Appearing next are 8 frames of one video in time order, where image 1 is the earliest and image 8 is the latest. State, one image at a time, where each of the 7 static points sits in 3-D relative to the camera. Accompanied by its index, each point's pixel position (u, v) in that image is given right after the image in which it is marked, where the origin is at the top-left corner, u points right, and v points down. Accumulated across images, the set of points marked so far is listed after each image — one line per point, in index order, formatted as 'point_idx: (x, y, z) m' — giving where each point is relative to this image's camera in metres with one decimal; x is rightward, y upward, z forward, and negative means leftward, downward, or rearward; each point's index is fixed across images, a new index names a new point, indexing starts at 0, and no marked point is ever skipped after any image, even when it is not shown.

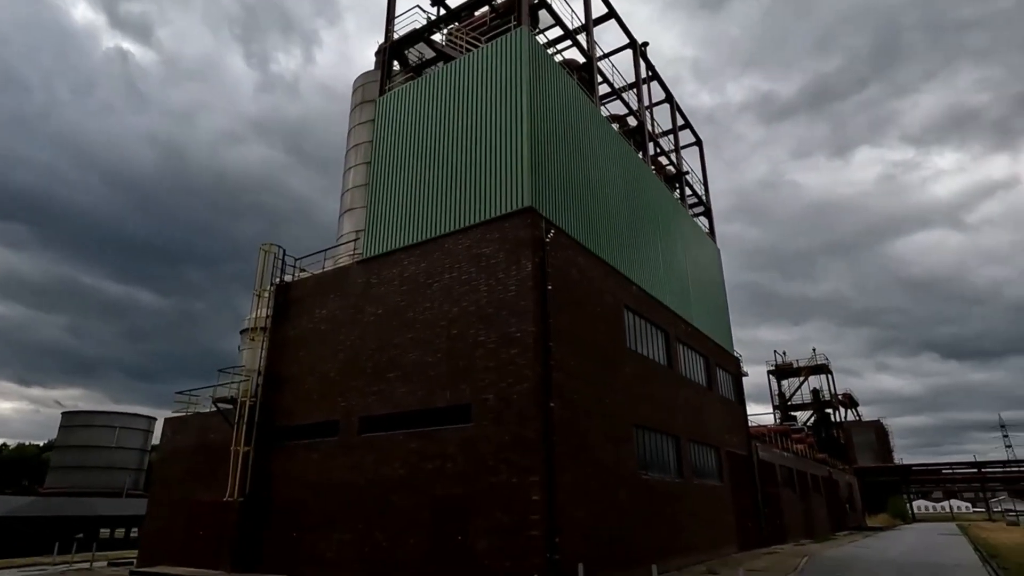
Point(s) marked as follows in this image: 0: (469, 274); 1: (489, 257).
0: (-1.3, +0.4, +17.9) m
1: (-0.7, +0.9, +17.7) m
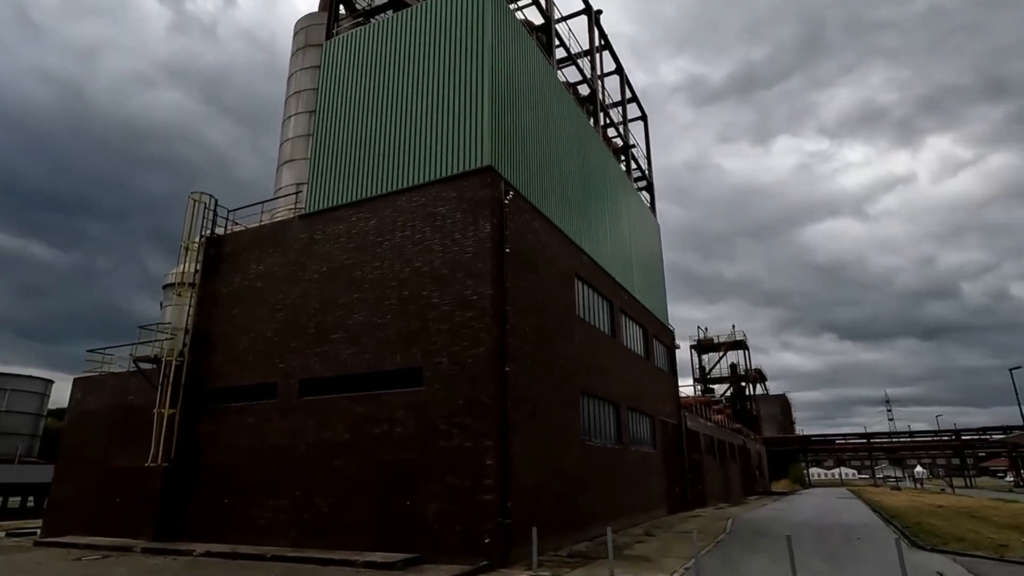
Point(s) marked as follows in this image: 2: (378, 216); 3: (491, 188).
0: (-2.5, +1.5, +17.1) m
1: (-1.9, +2.0, +17.0) m
2: (-4.1, +2.2, +18.2) m
3: (-0.6, +2.8, +16.7) m
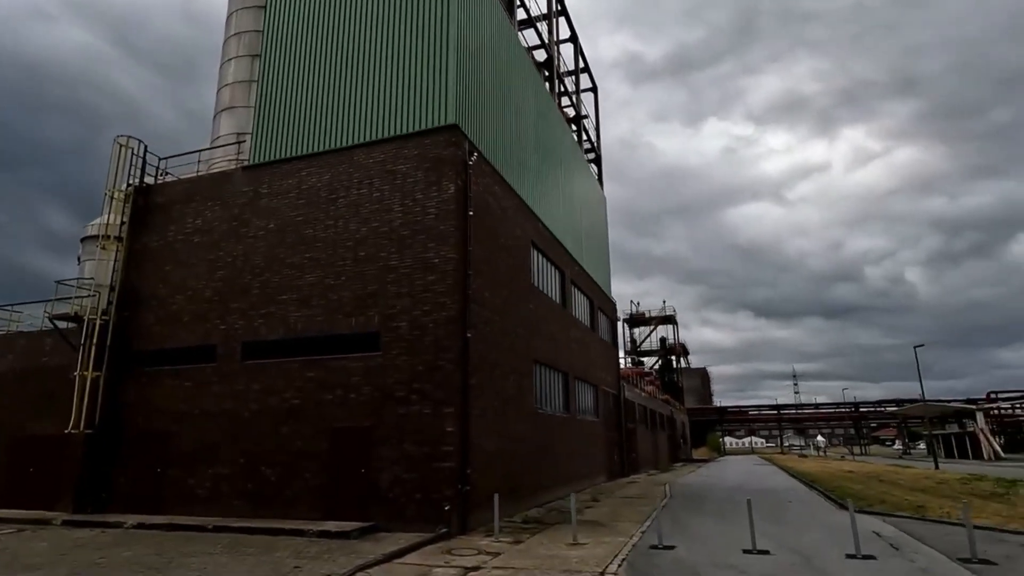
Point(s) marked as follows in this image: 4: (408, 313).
0: (-3.5, +2.6, +16.3) m
1: (-2.9, +3.0, +16.2) m
2: (-5.2, +3.3, +17.1) m
3: (-1.5, +3.8, +16.0) m
4: (-2.6, -0.6, +15.1) m
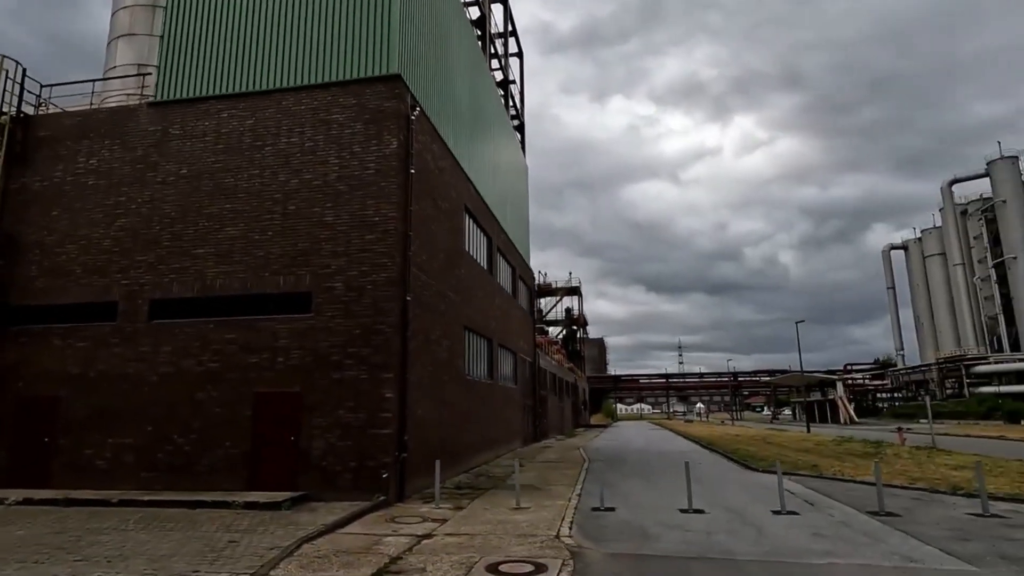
0: (-5.0, +3.6, +15.1) m
1: (-4.3, +4.1, +15.1) m
2: (-6.7, +4.5, +15.6) m
3: (-2.9, +4.7, +15.1) m
4: (-4.0, +0.4, +14.2) m
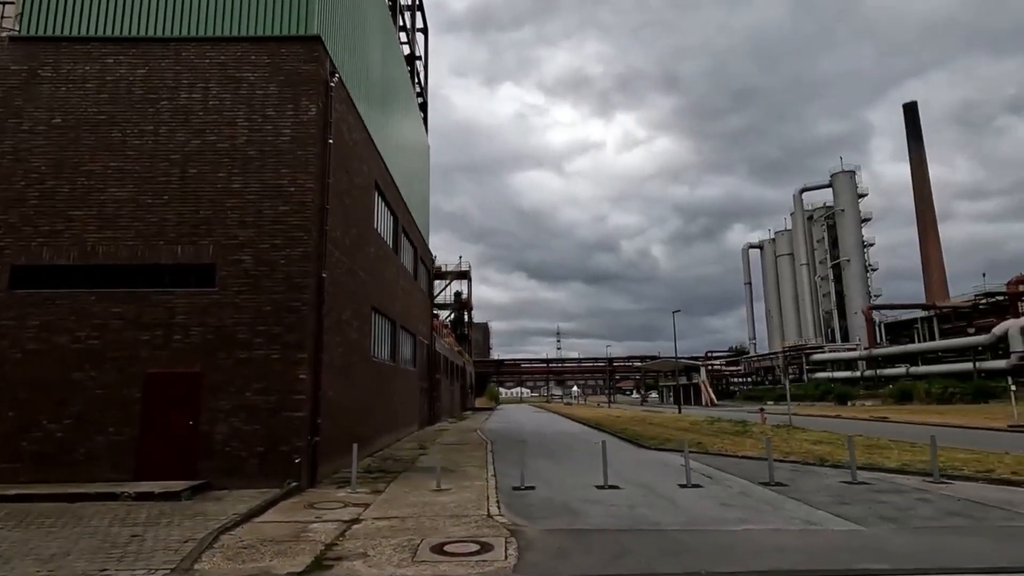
0: (-6.7, +4.3, +13.8) m
1: (-6.0, +4.7, +13.9) m
2: (-8.4, +5.2, +14.0) m
3: (-4.6, +5.3, +14.2) m
4: (-5.7, +0.9, +13.2) m
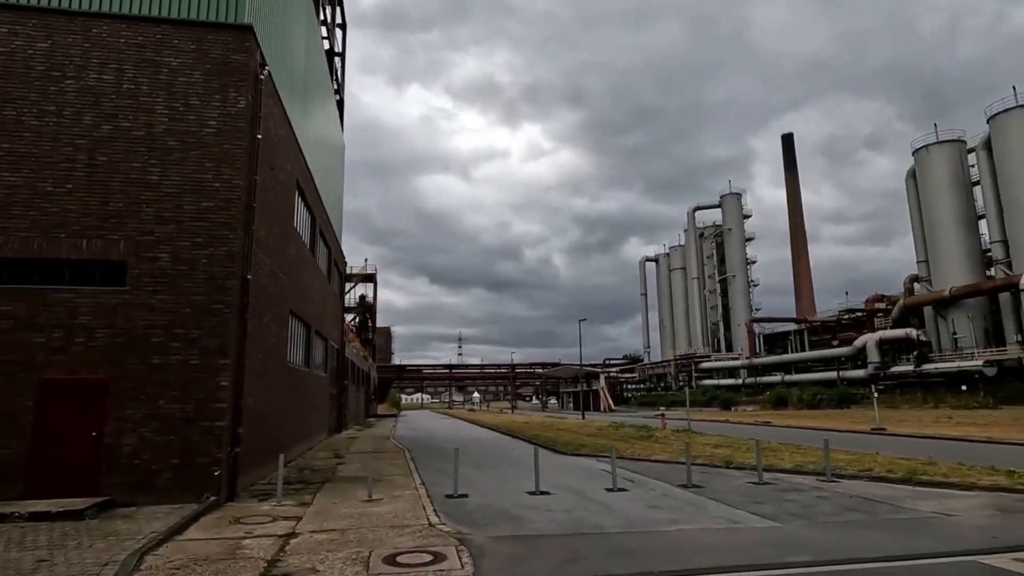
0: (-8.0, +4.3, +12.8) m
1: (-7.3, +4.7, +13.0) m
2: (-9.7, +5.3, +12.7) m
3: (-5.9, +5.3, +13.5) m
4: (-7.0, +0.9, +12.3) m
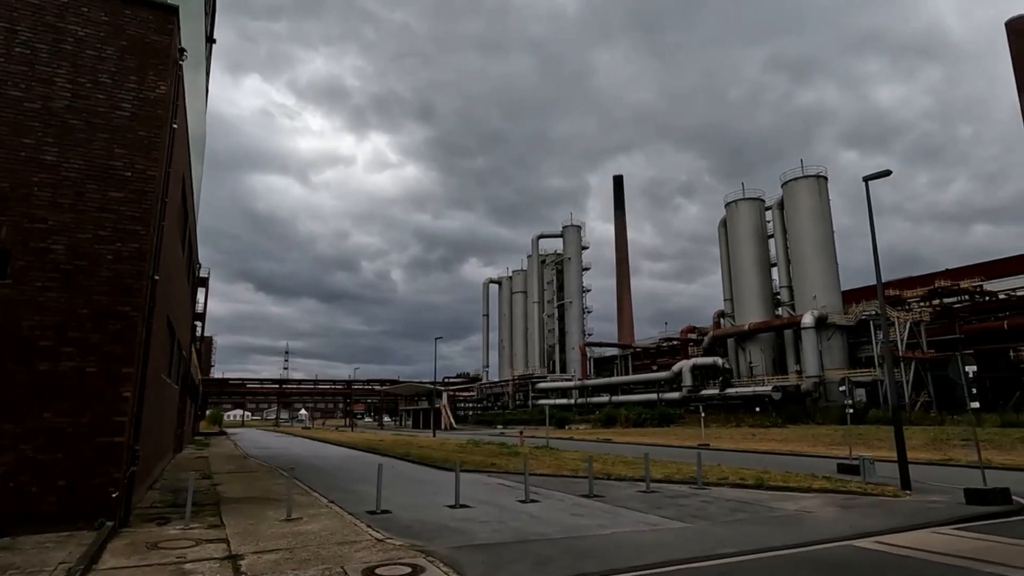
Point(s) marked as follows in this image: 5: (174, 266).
0: (-8.9, +4.4, +11.2) m
1: (-8.3, +4.8, +11.6) m
2: (-10.5, +5.5, +10.7) m
3: (-7.1, +5.2, +12.5) m
4: (-8.0, +1.0, +10.9) m
5: (-10.2, +0.6, +18.1) m
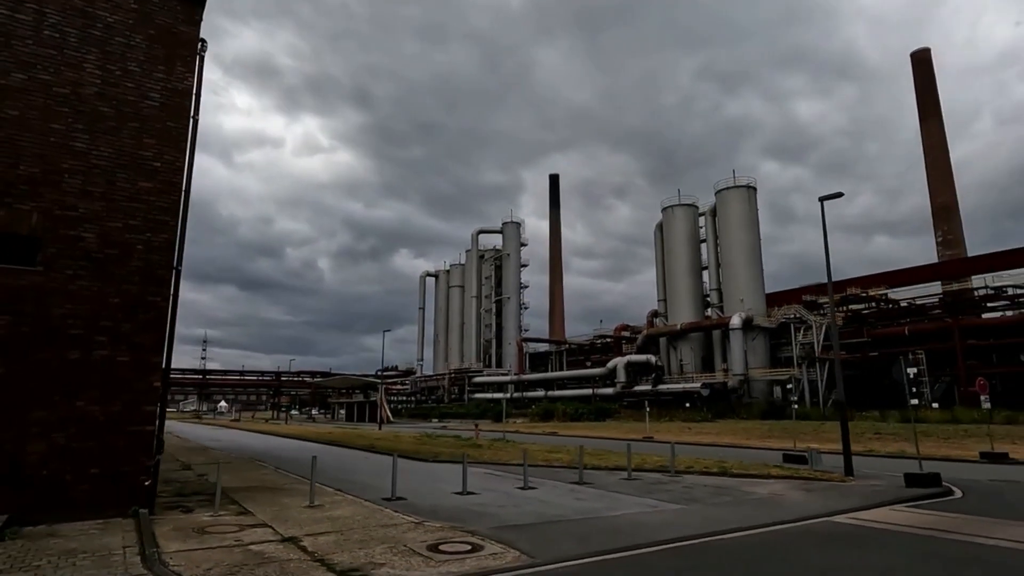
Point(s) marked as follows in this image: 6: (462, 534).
0: (-8.3, +4.6, +11.1) m
1: (-7.7, +5.0, +11.5) m
2: (-9.7, +5.7, +10.3) m
3: (-6.6, +5.4, +12.5) m
4: (-7.4, +1.2, +10.9) m
5: (-10.4, +1.0, +17.8) m
6: (-0.8, -3.9, +9.5) m
